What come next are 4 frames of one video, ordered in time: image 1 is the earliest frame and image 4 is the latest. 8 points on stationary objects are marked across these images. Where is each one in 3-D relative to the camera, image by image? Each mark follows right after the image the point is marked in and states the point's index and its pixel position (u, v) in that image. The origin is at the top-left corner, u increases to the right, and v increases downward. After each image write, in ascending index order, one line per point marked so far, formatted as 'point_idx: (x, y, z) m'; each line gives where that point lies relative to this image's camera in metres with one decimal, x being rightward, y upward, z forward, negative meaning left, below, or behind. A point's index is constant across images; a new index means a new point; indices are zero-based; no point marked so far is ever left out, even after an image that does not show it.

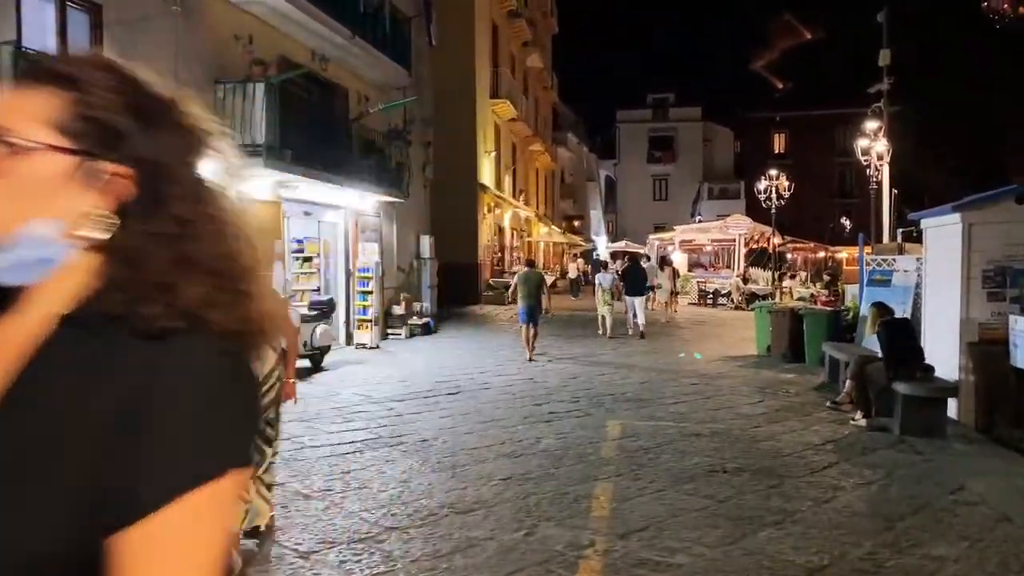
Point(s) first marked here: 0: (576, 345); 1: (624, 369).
0: (+1.2, -1.0, +15.0) m
1: (+1.7, -1.2, +11.6) m
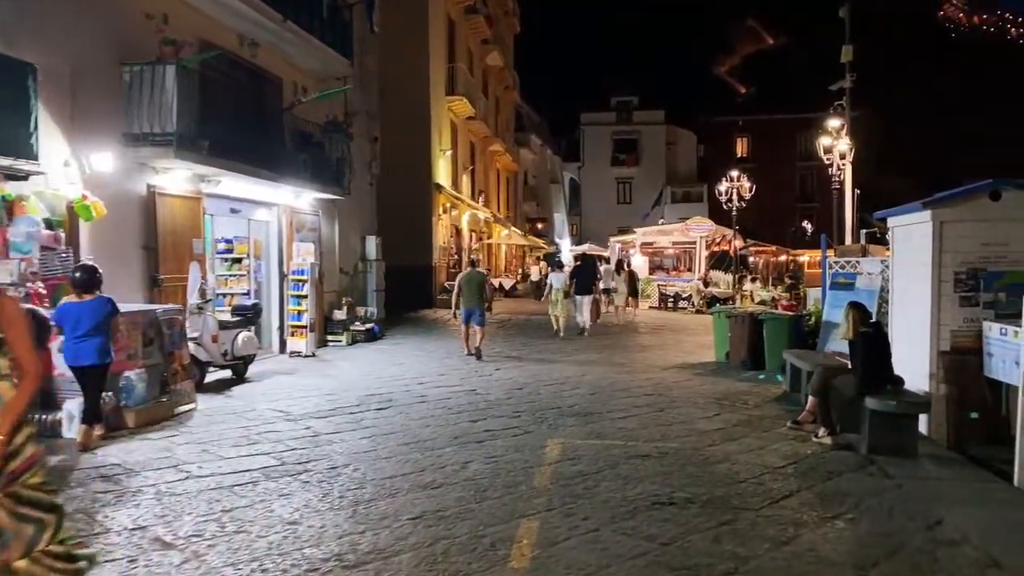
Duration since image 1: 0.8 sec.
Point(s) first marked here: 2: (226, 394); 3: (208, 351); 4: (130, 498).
0: (+0.3, -1.1, +14.2) m
1: (+0.9, -1.2, +10.8) m
2: (-3.4, -1.3, +9.3) m
3: (-3.7, -0.8, +9.6) m
4: (-2.5, -1.4, +5.1) m
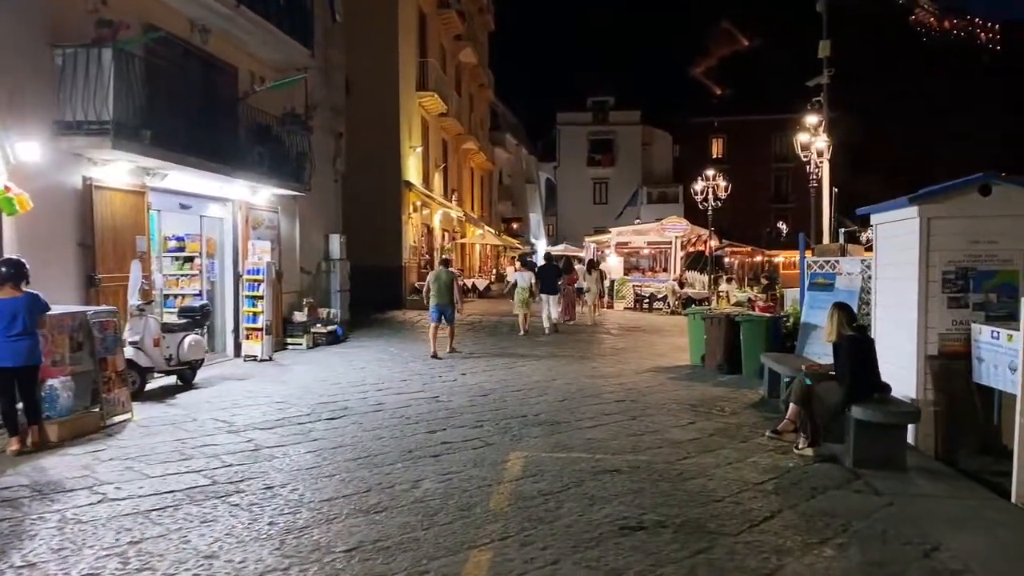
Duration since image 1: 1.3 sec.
0: (-0.3, -1.1, +13.6) m
1: (+0.4, -1.3, +10.3) m
2: (-3.8, -1.3, +8.7) m
3: (-4.2, -0.8, +8.9) m
4: (-2.8, -1.4, +4.5) m
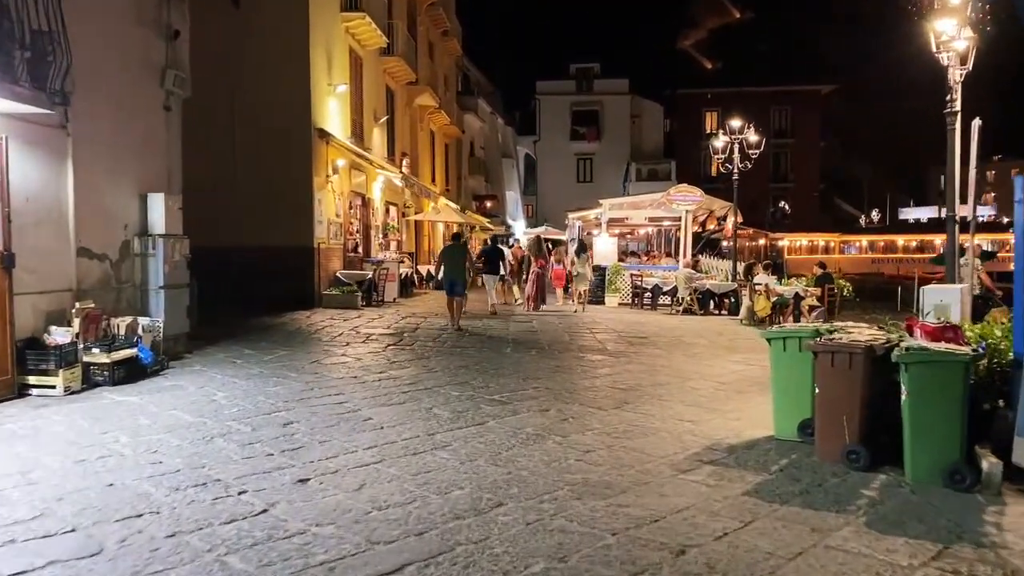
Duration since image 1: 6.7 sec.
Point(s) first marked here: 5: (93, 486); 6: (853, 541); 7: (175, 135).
0: (-1.0, -1.1, +7.6) m
1: (-0.2, -1.3, +4.2) m
2: (-4.5, -1.3, +2.6) m
3: (-4.8, -0.8, +2.8) m
4: (-3.3, -1.5, -1.6) m
5: (-2.6, -1.2, +4.9) m
6: (+1.8, -1.3, +4.1) m
7: (-4.4, +2.0, +10.2) m
